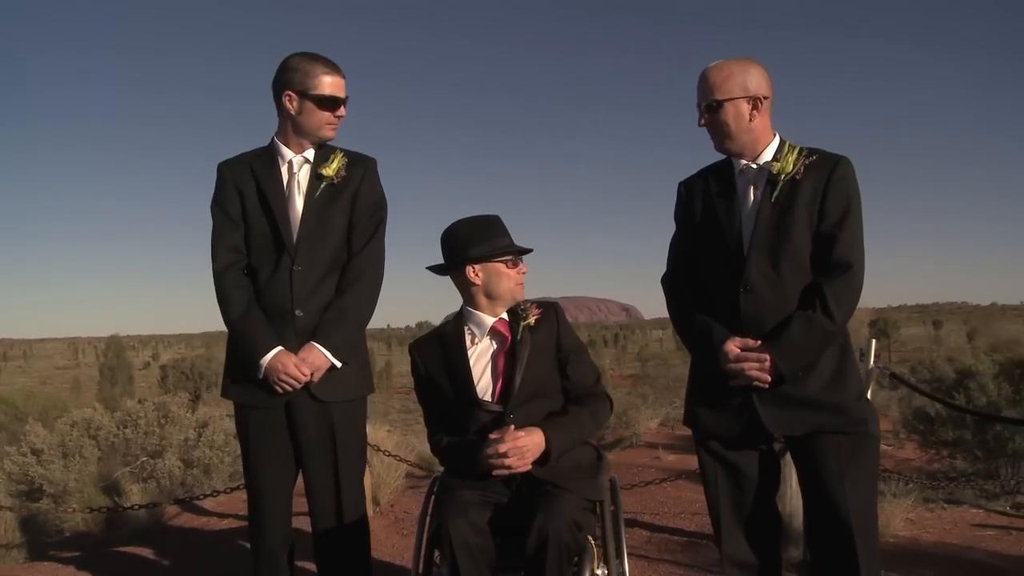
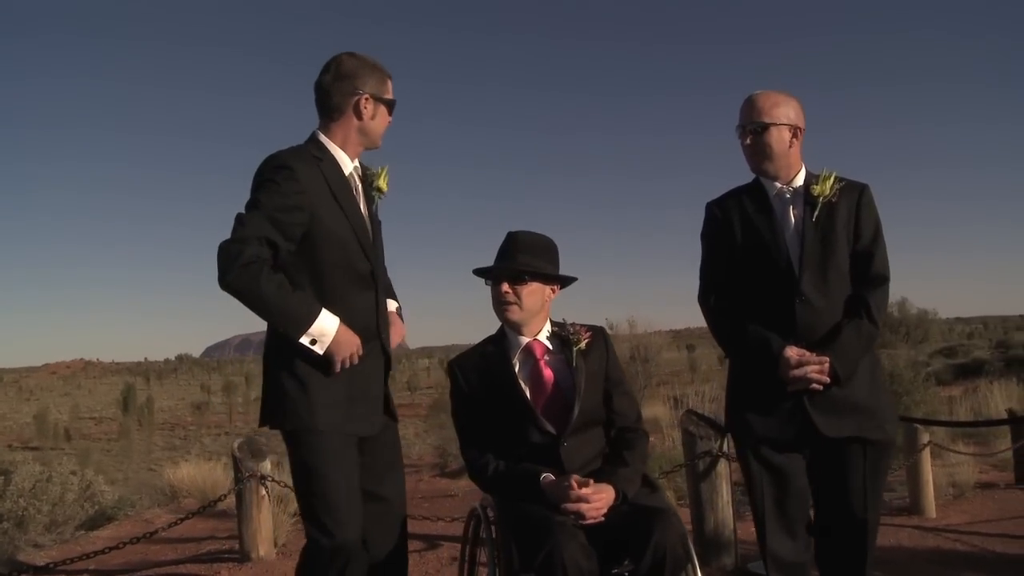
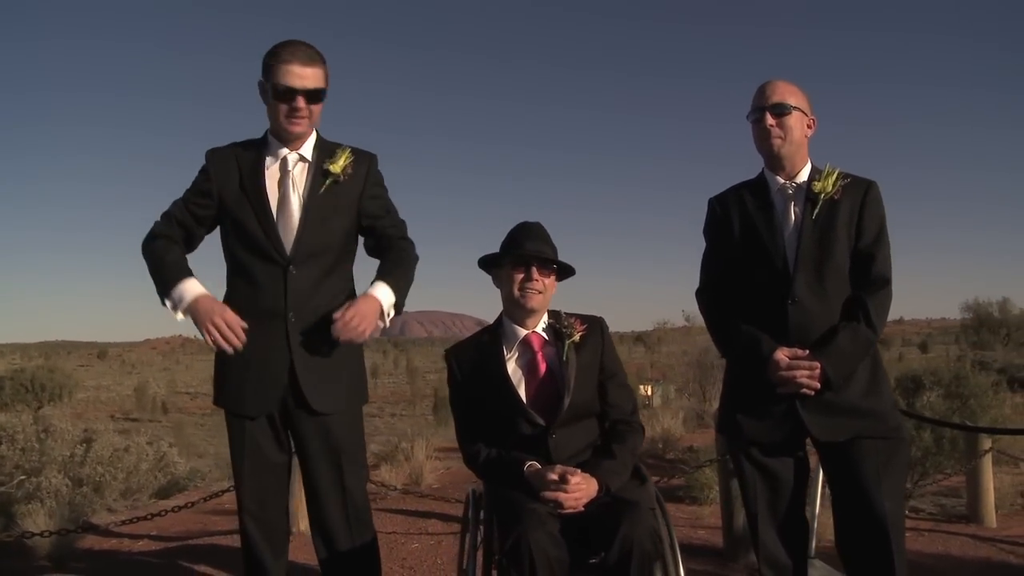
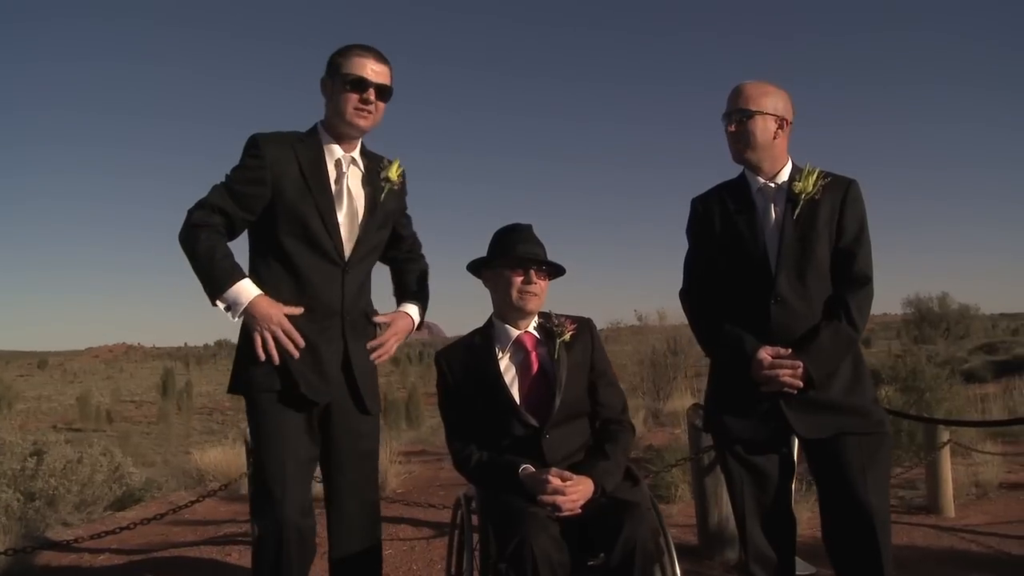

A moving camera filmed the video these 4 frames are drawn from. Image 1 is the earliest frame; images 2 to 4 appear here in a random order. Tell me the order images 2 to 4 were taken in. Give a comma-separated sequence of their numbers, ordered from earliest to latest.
3, 4, 2
